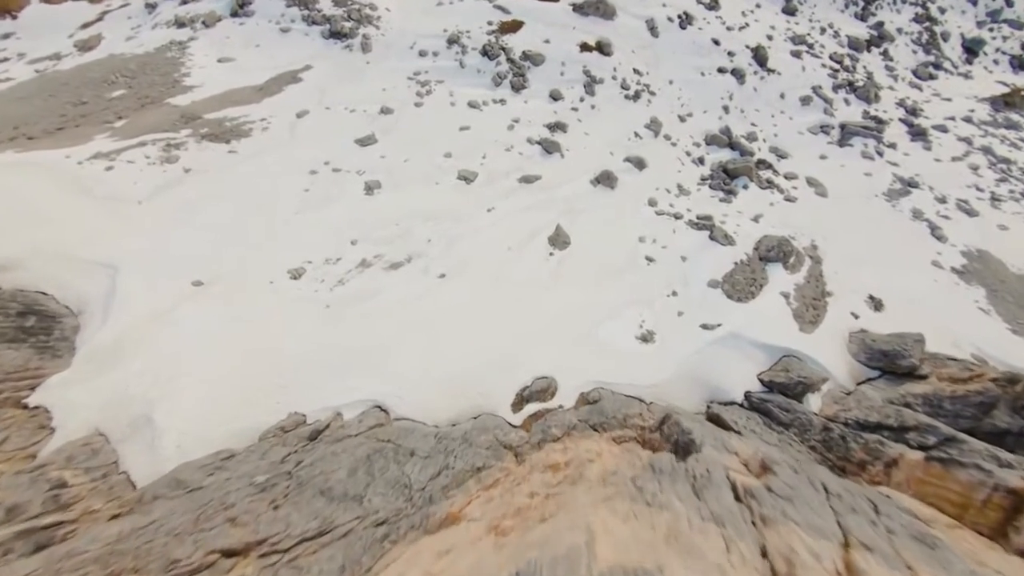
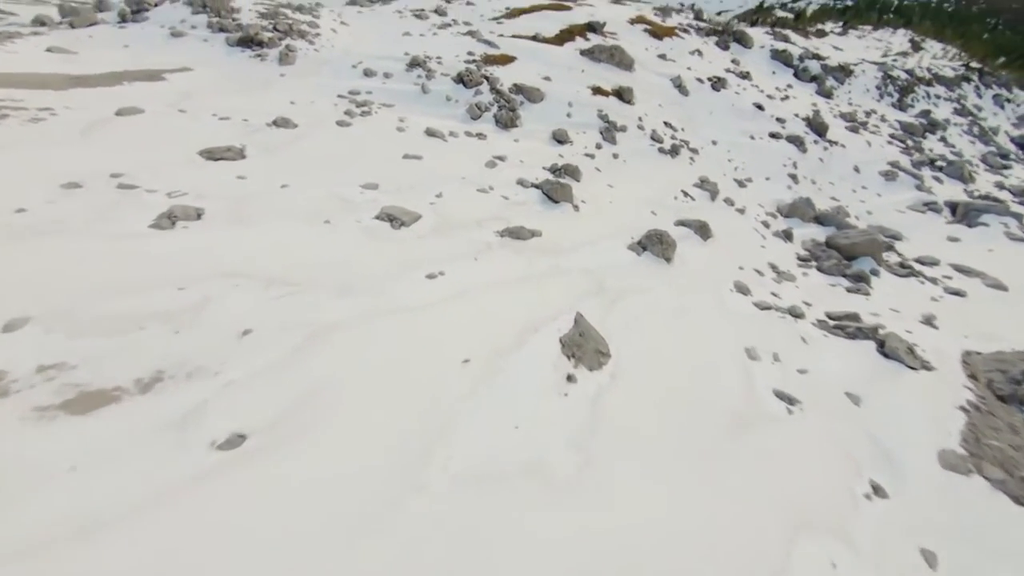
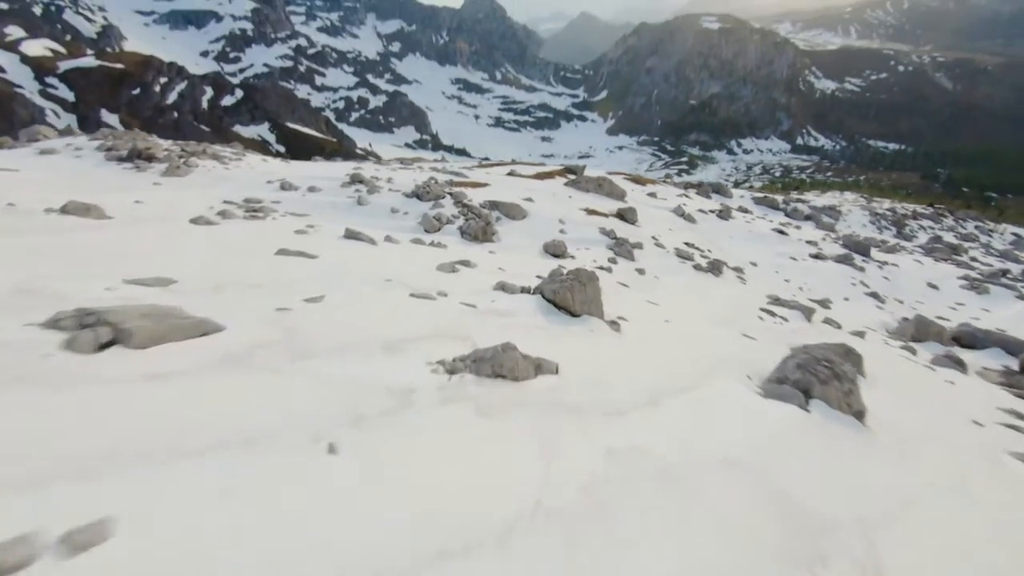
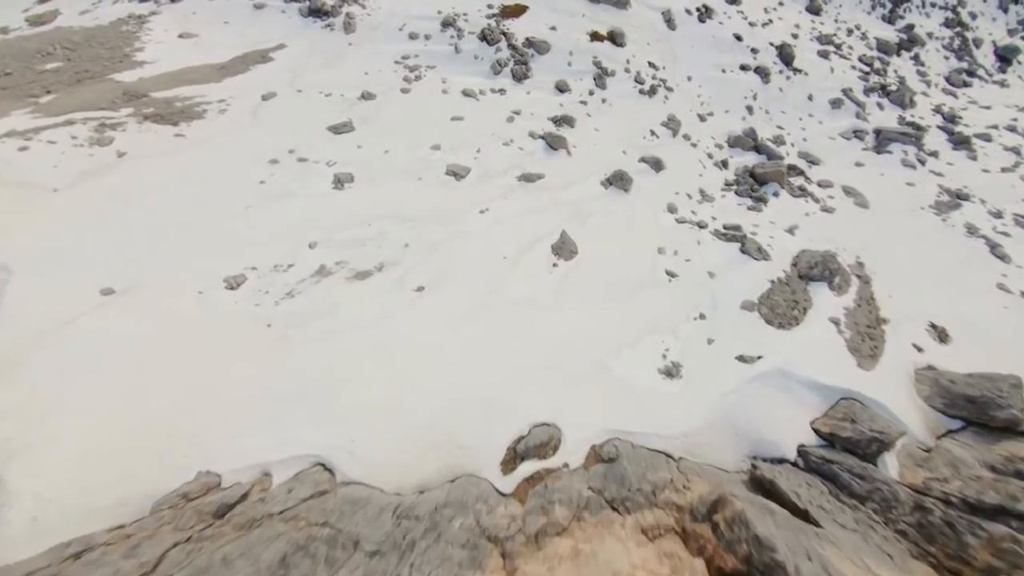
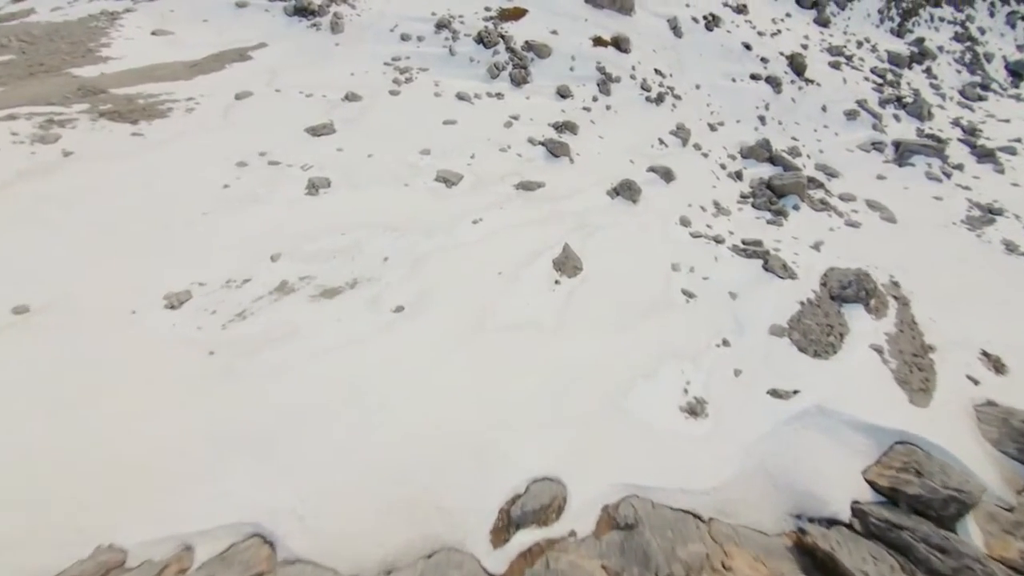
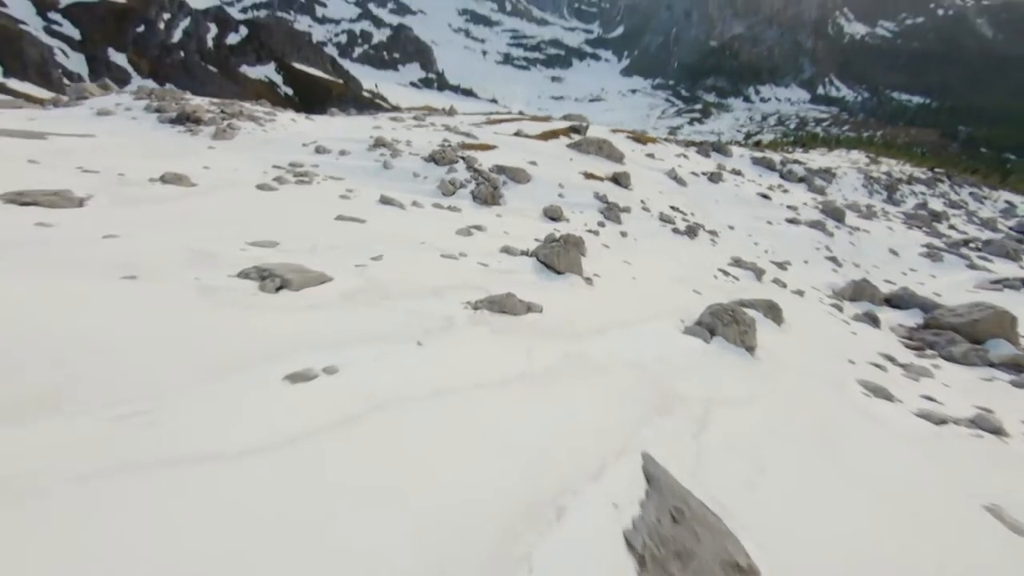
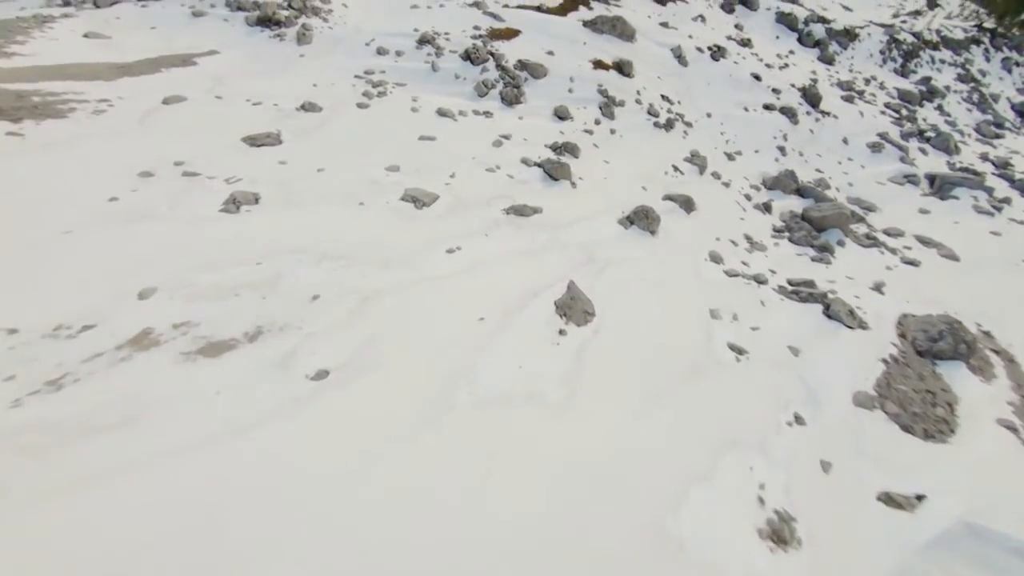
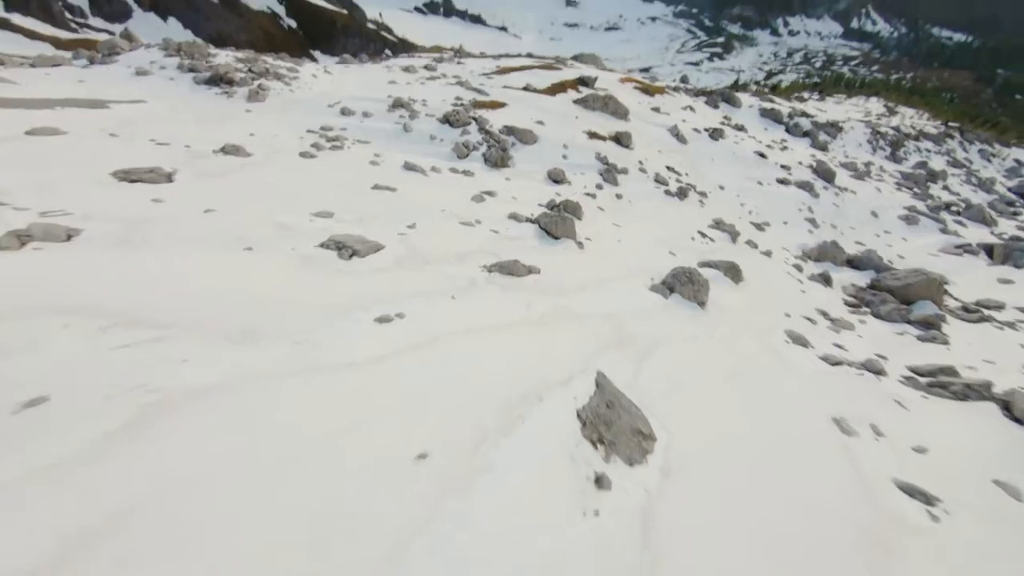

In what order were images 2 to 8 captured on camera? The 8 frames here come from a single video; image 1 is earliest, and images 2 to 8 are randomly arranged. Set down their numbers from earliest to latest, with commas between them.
4, 5, 7, 2, 8, 6, 3
